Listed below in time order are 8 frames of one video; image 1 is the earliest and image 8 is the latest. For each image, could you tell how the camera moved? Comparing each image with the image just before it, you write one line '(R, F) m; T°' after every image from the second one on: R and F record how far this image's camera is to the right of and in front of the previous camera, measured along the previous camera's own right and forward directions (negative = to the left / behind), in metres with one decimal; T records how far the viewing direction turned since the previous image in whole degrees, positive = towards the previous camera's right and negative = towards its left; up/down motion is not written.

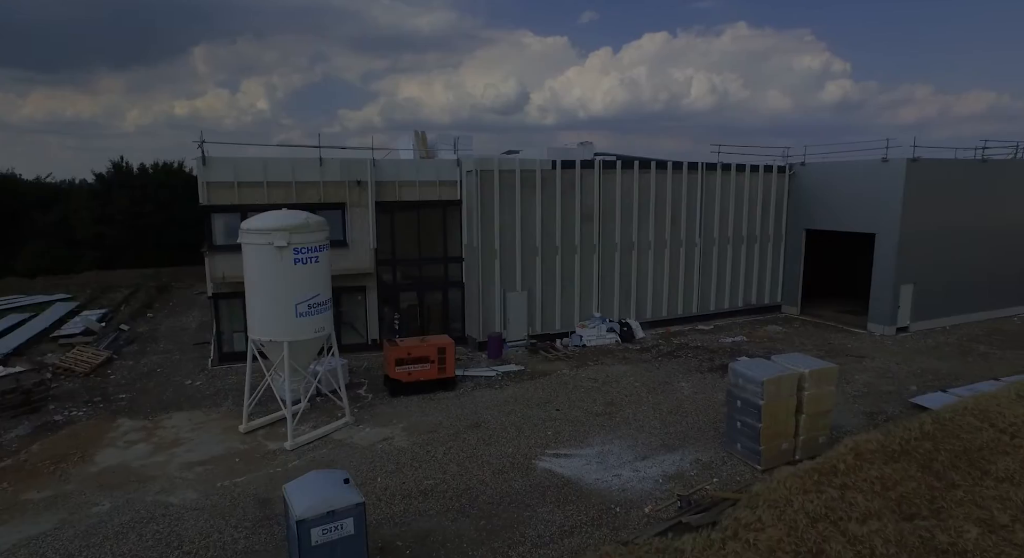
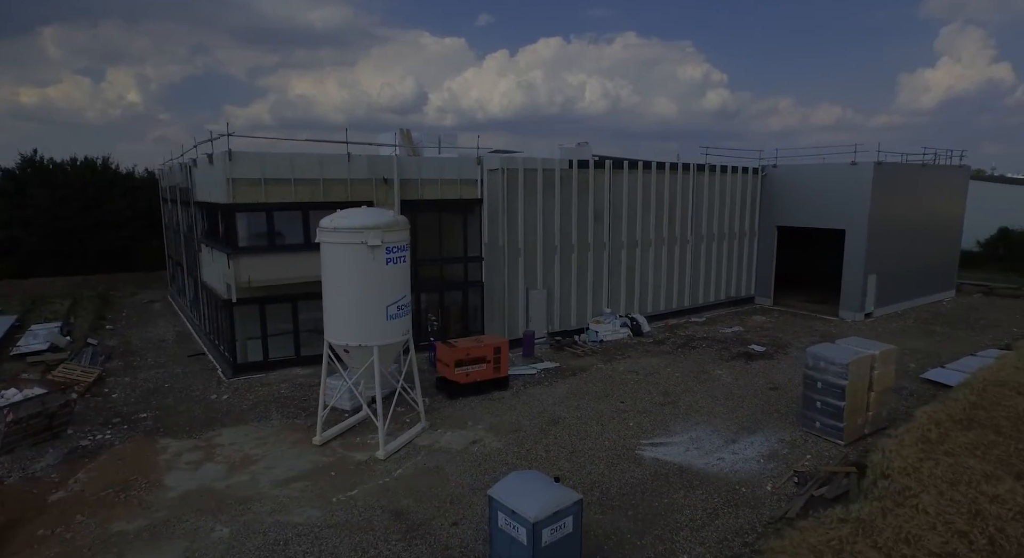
(-3.6, +0.2) m; +10°
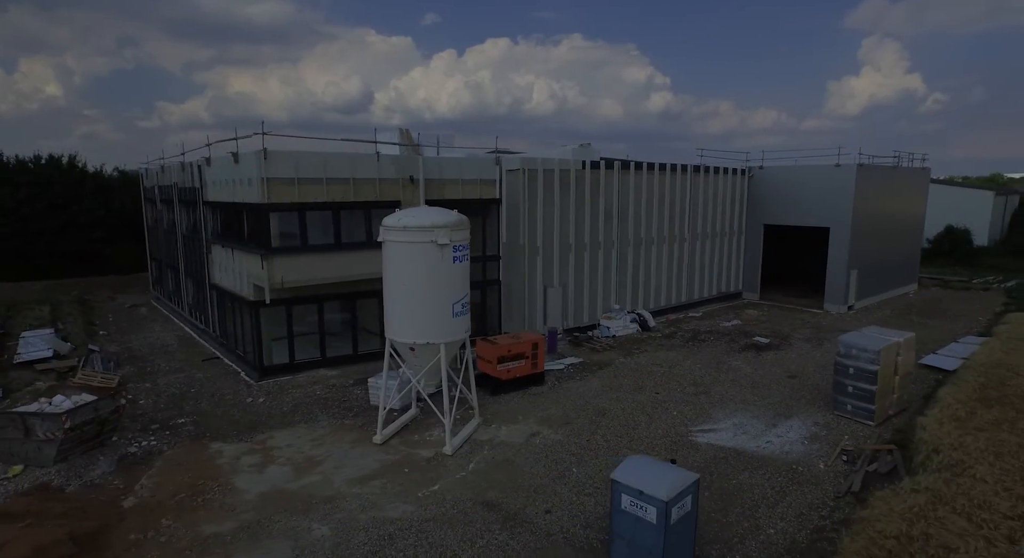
(-2.1, -0.2) m; +5°
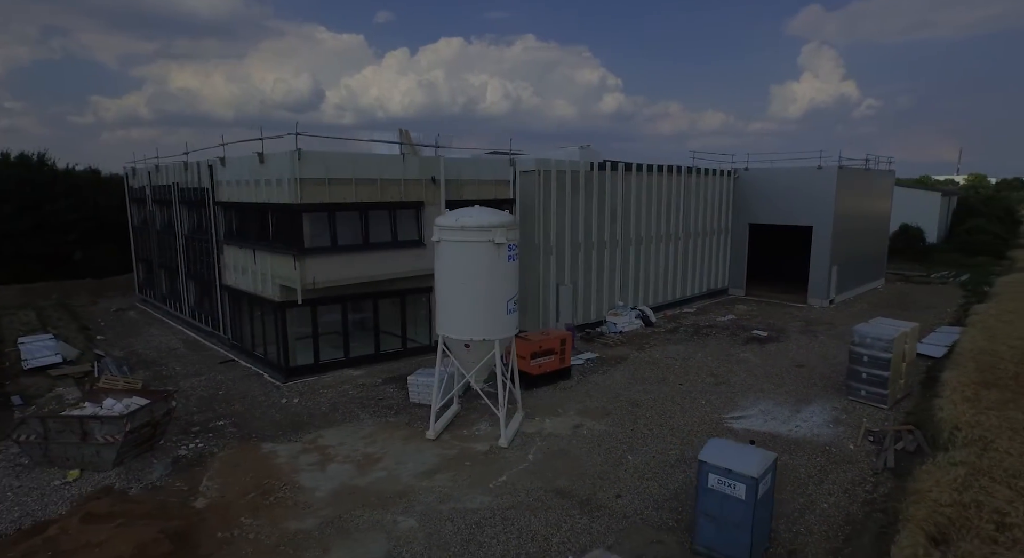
(-1.8, -0.3) m; +4°
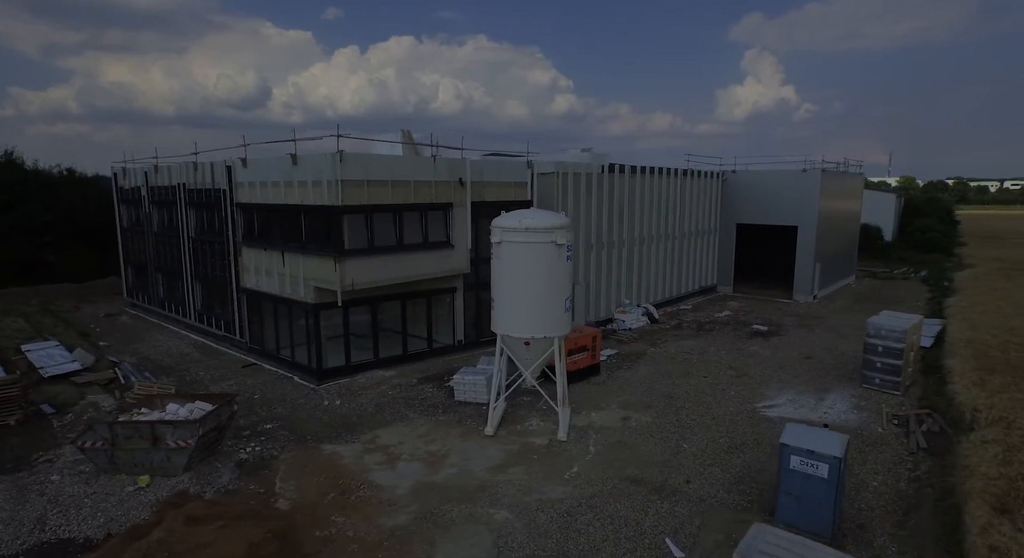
(-2.0, -0.3) m; +5°
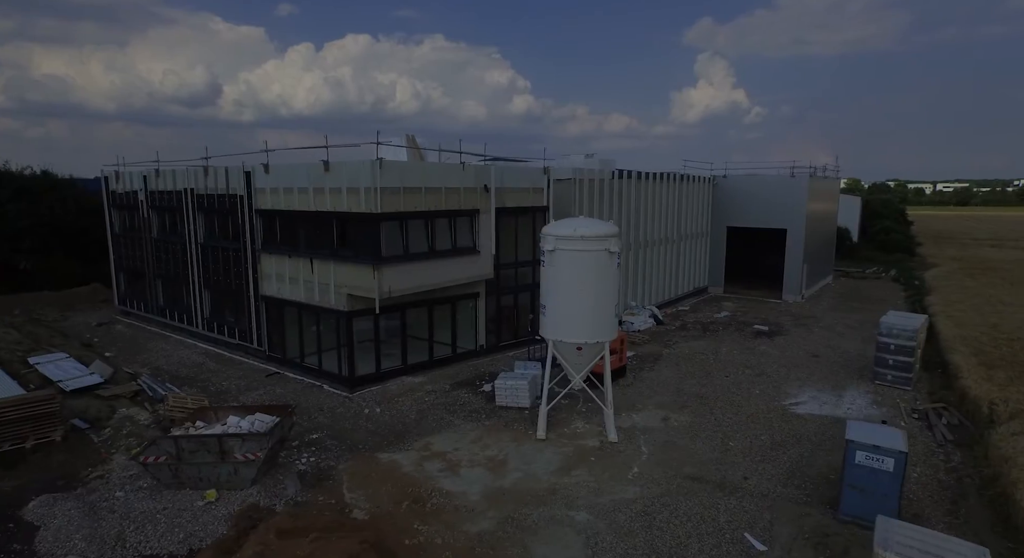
(-1.8, -0.2) m; +4°
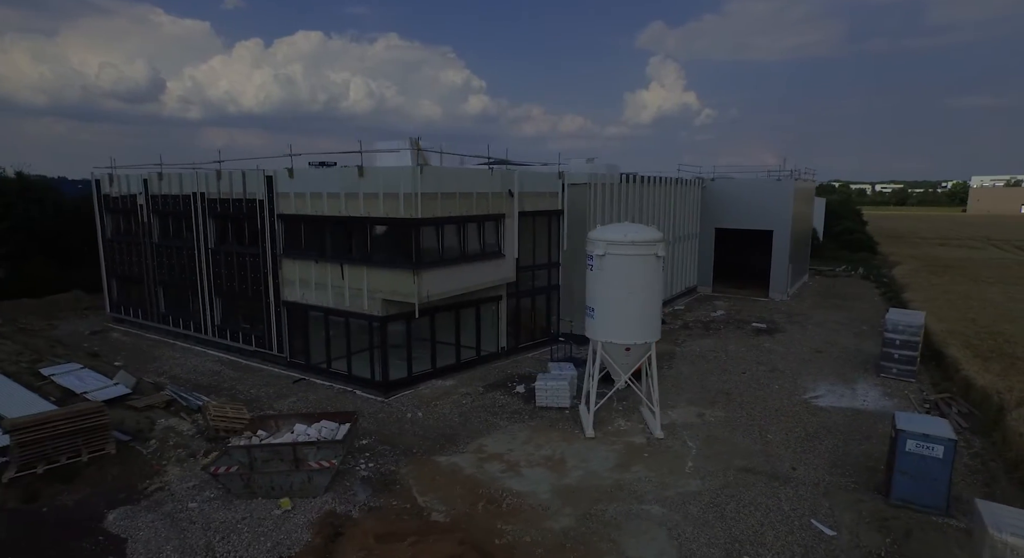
(-1.9, -0.2) m; +4°
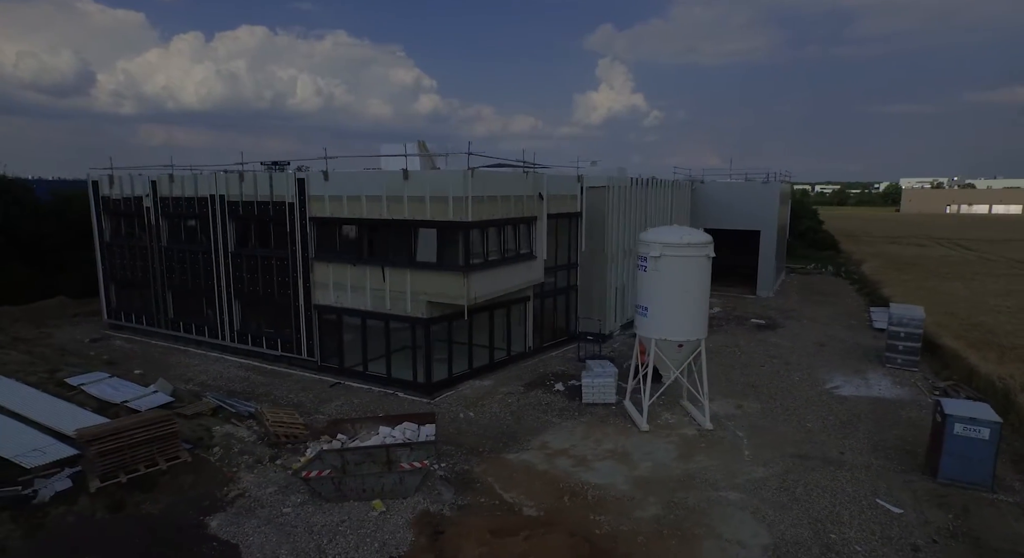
(-2.2, -0.2) m; +5°
